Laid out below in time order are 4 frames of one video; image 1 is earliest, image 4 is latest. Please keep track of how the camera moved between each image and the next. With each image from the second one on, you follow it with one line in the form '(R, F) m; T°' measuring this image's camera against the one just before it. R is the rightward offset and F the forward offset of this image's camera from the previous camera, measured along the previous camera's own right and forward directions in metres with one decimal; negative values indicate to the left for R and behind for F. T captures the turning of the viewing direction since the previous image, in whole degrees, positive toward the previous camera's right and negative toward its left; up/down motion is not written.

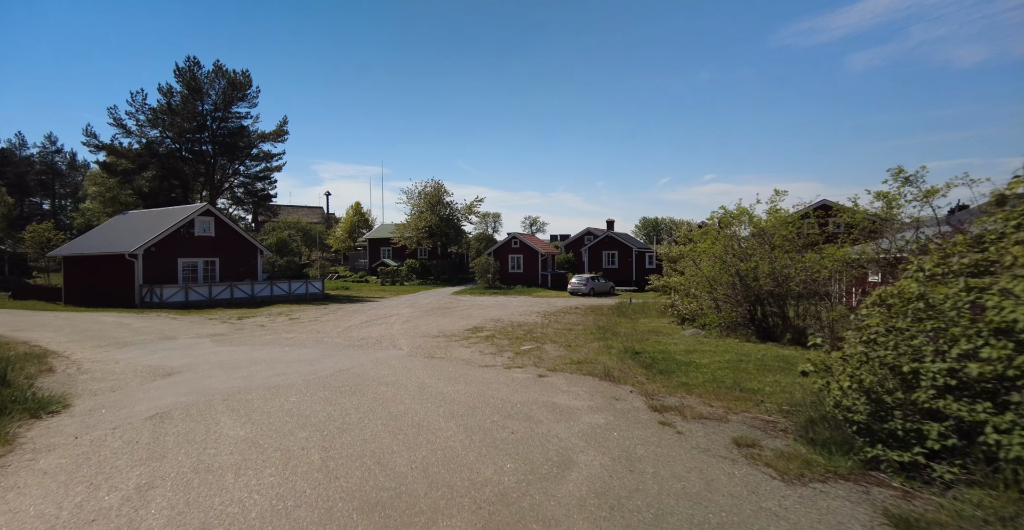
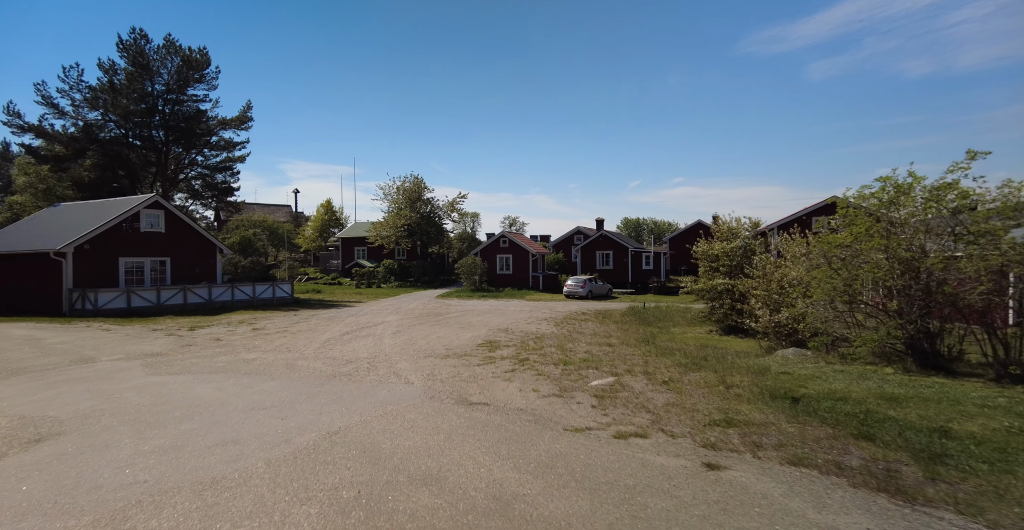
(-1.5, +3.8) m; +3°
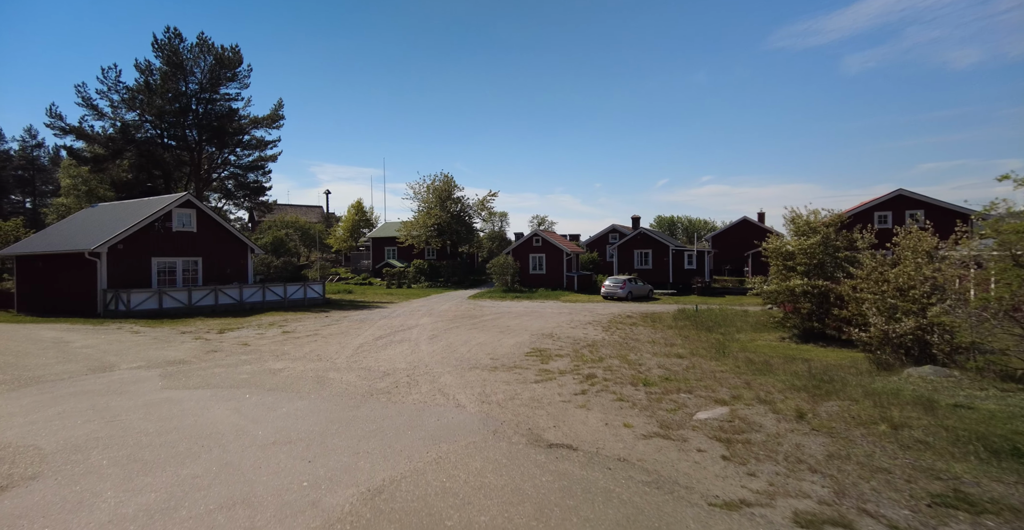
(-0.7, +1.7) m; -3°
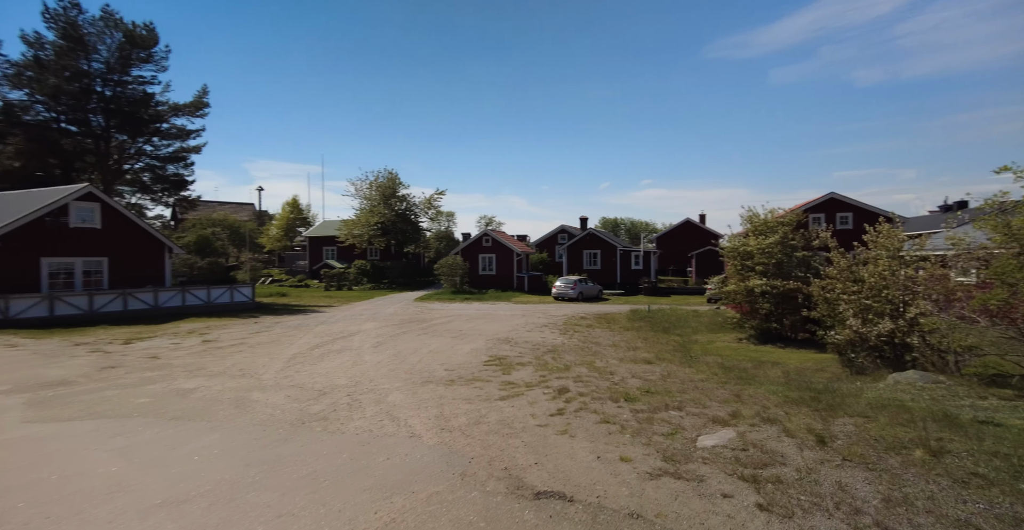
(-0.3, +1.3) m; +6°
